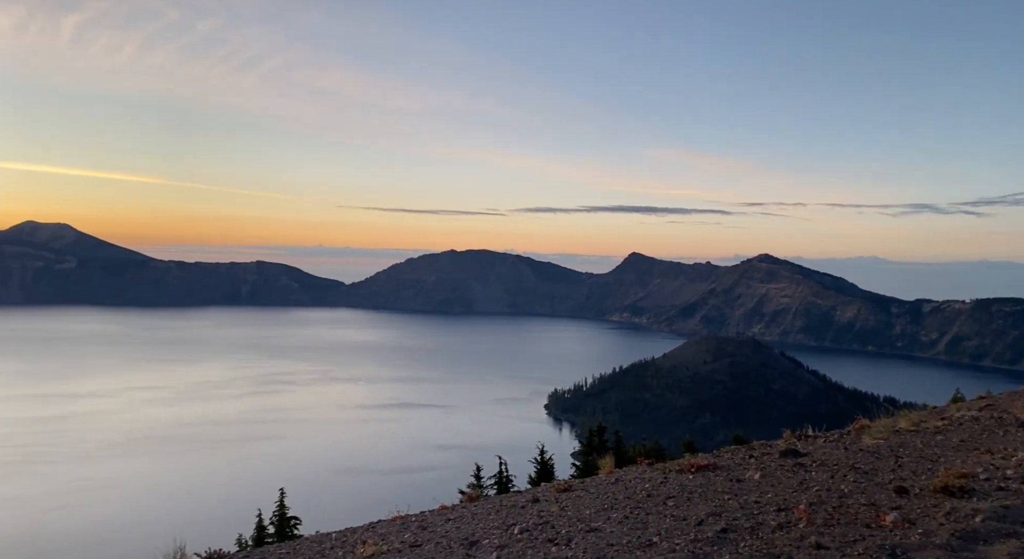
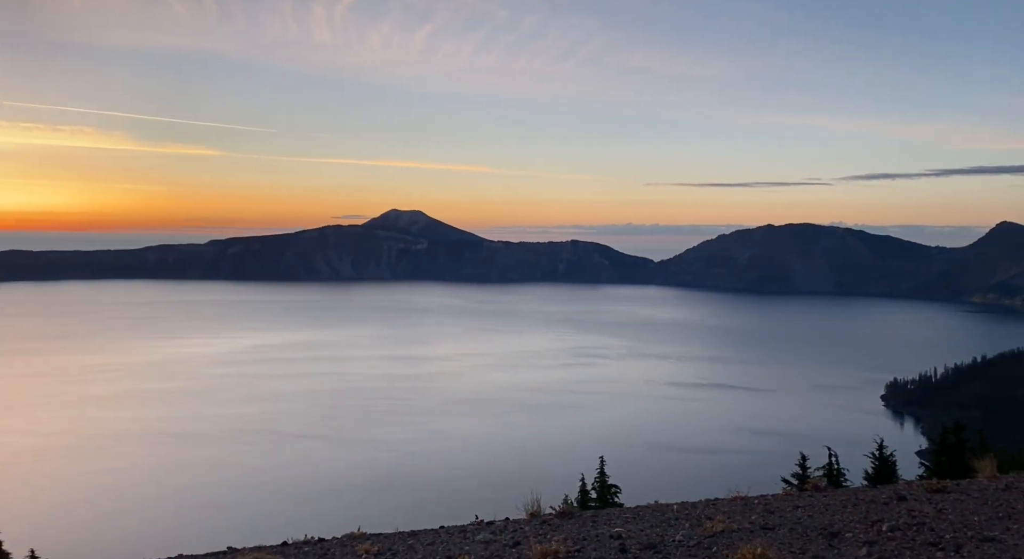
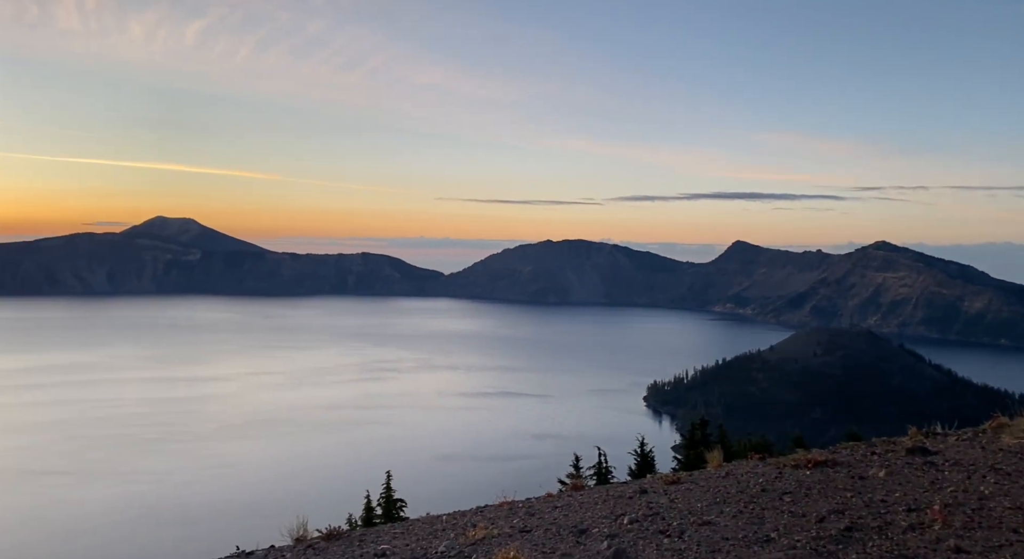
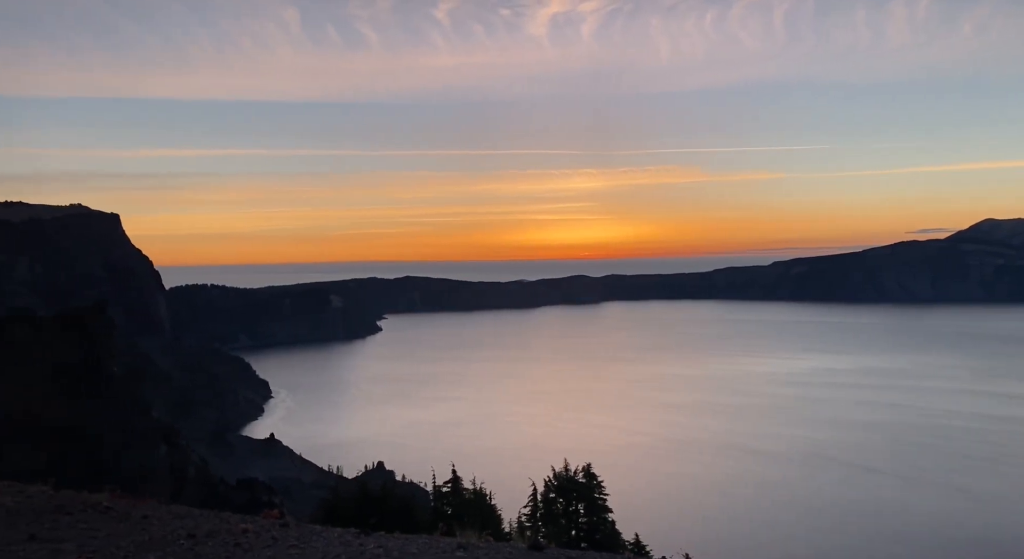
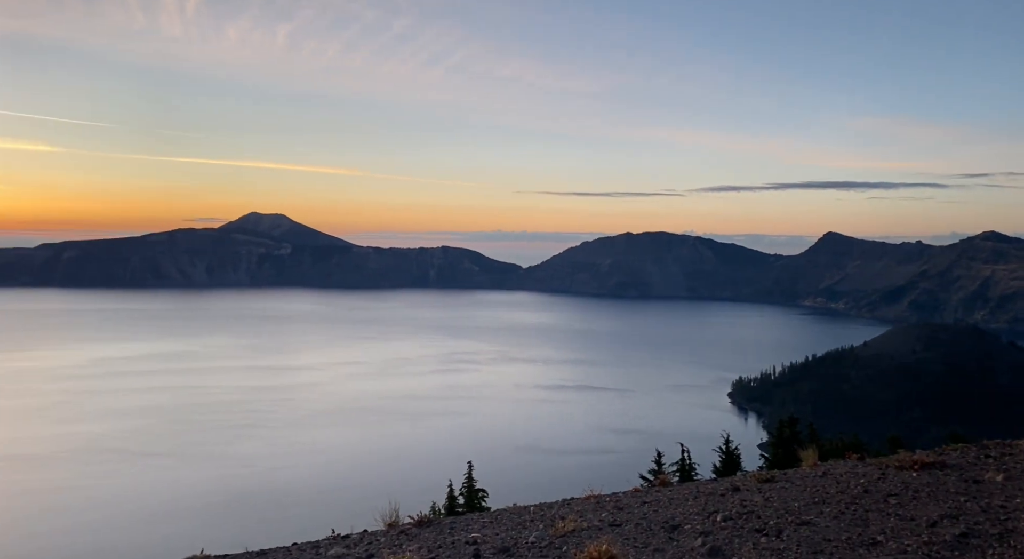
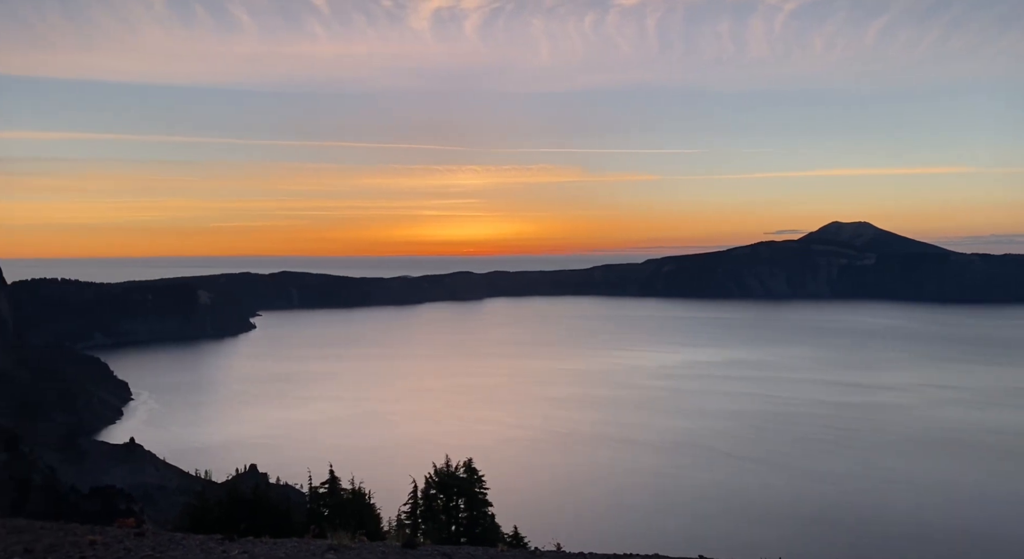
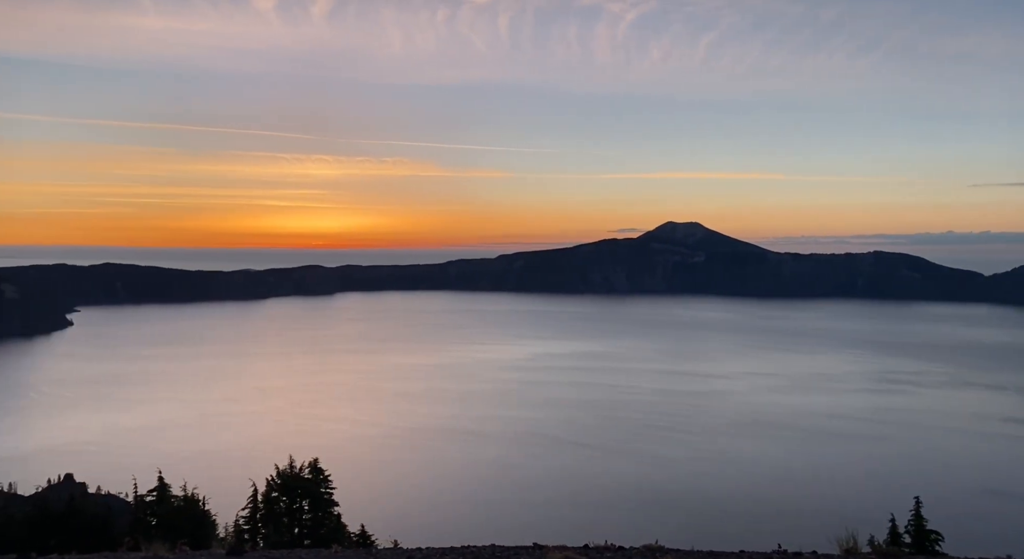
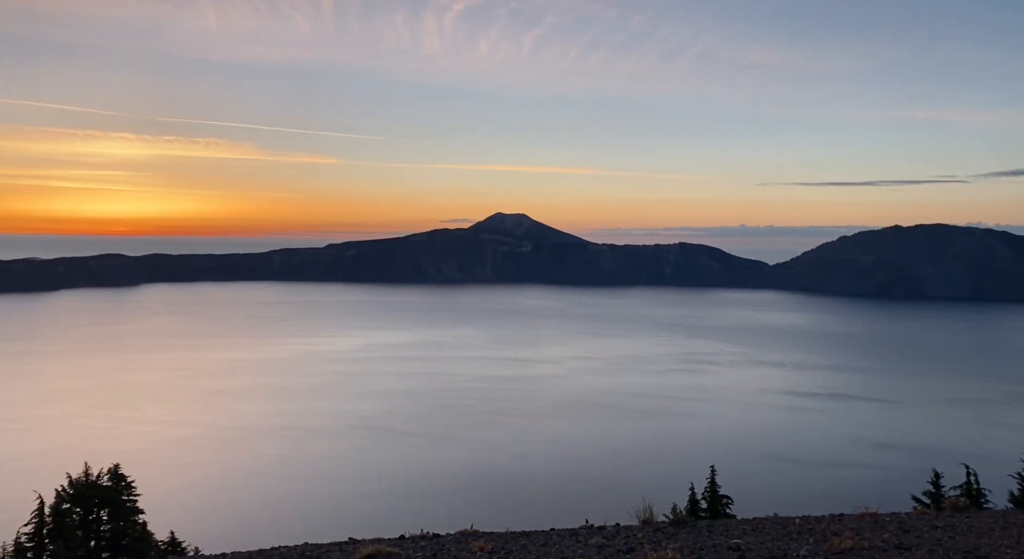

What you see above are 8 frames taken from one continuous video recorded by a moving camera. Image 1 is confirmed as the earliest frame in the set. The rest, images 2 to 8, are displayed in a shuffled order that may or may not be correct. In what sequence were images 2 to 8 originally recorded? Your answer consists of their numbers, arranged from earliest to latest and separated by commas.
3, 5, 2, 8, 7, 6, 4
